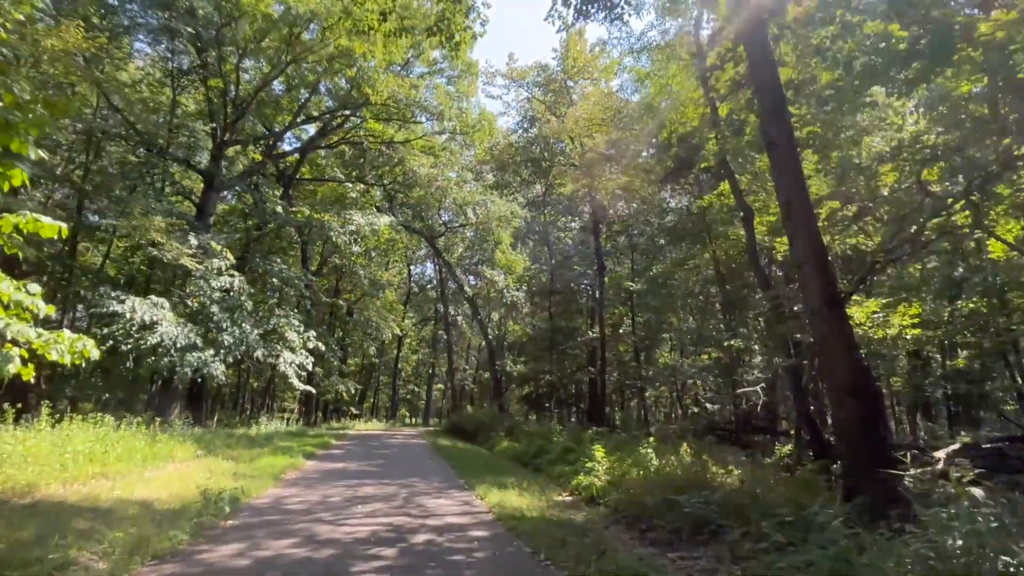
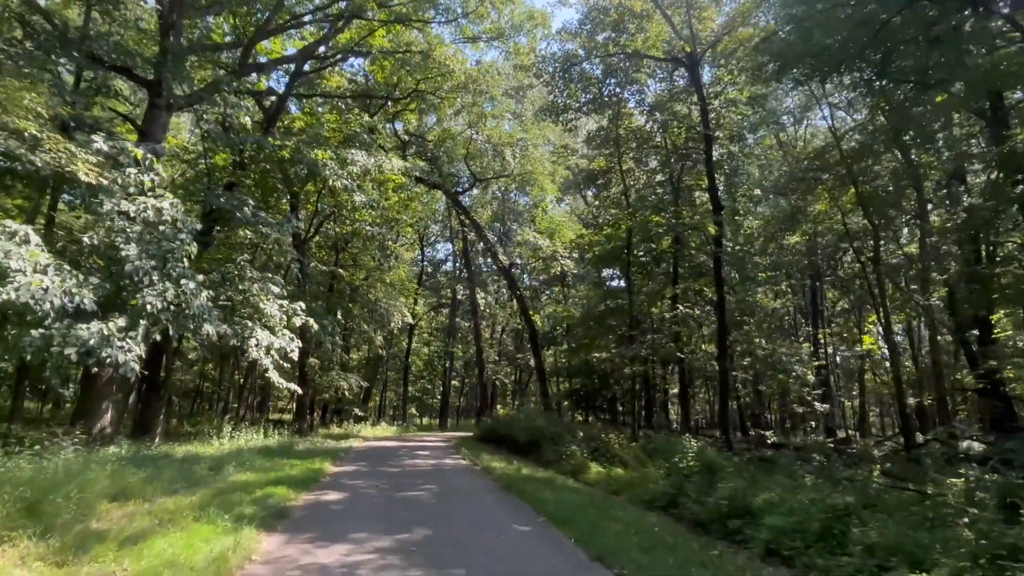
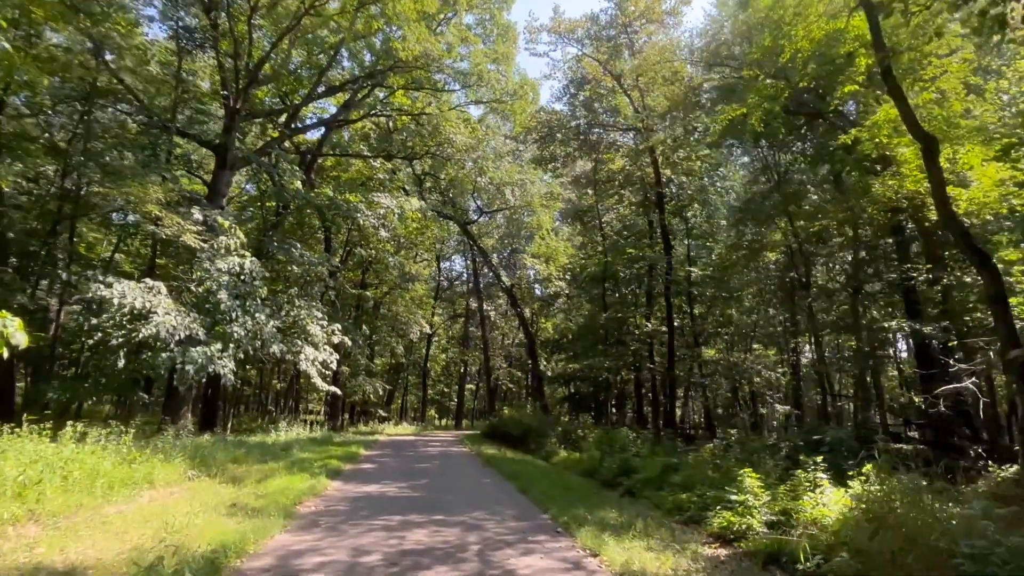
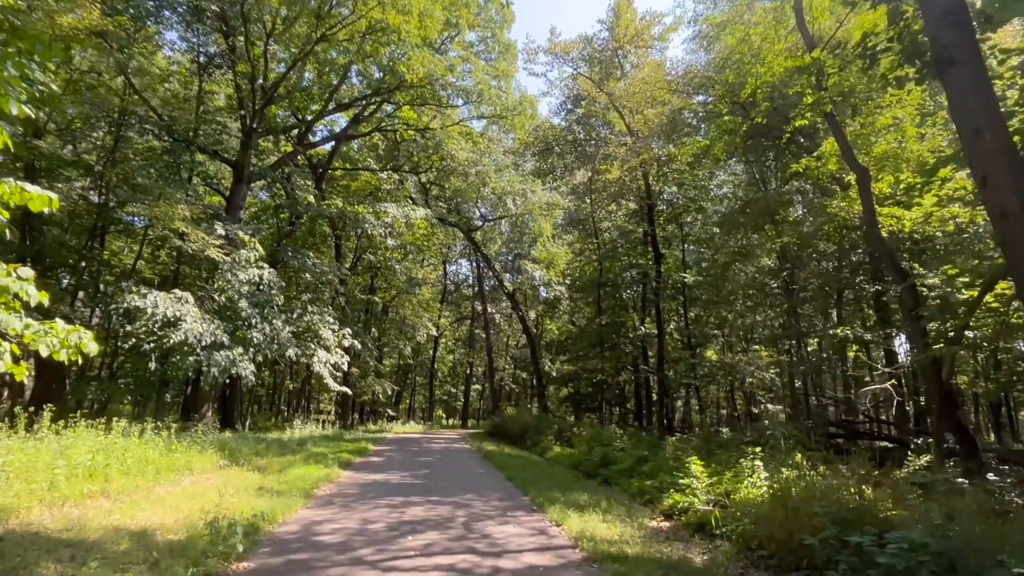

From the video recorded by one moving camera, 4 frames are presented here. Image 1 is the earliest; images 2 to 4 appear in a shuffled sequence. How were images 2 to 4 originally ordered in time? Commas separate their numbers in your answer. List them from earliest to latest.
4, 3, 2
